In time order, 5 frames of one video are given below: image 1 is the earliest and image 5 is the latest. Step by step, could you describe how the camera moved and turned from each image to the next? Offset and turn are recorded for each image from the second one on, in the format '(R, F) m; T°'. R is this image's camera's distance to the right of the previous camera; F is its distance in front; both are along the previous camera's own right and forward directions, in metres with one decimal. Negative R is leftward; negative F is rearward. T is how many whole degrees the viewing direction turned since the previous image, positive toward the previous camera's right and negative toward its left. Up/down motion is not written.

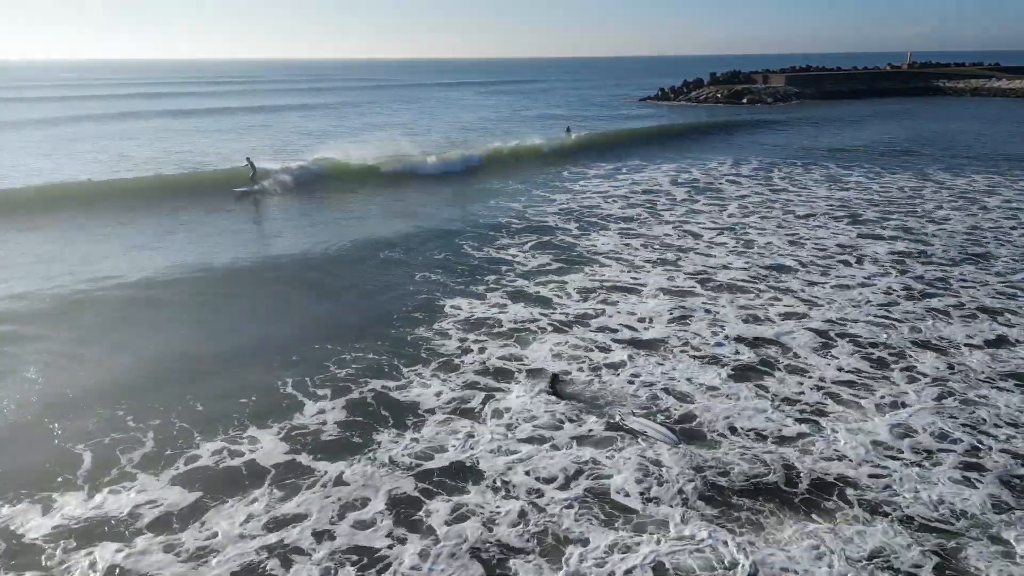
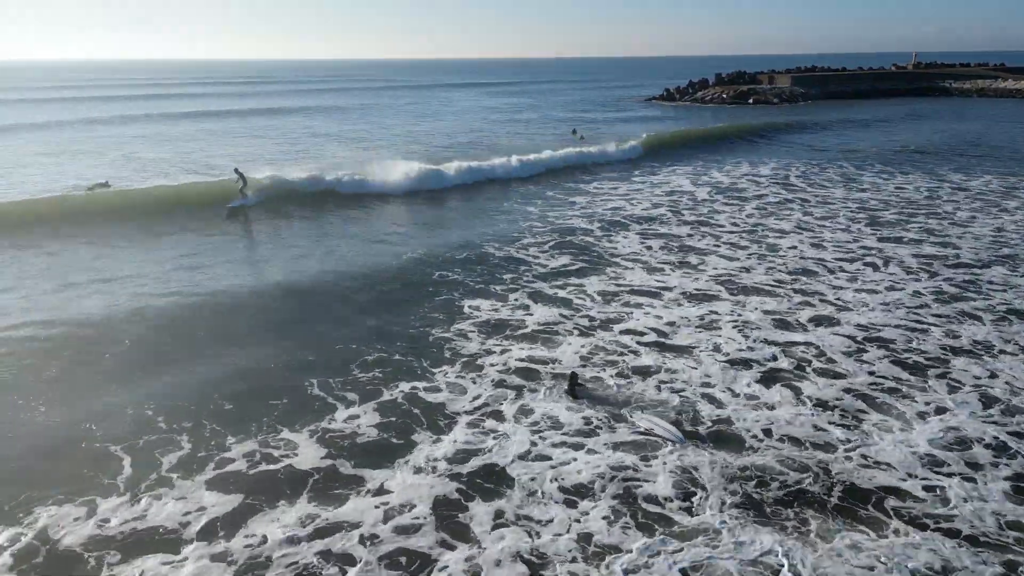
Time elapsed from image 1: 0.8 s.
(-0.3, +0.1) m; 0°
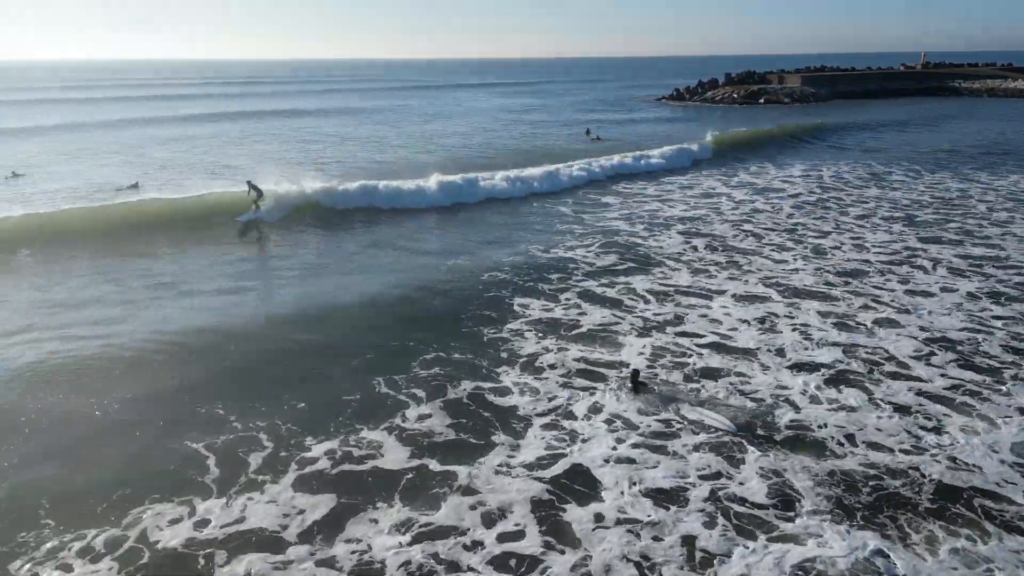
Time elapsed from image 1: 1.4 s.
(-0.8, 0.0) m; -1°
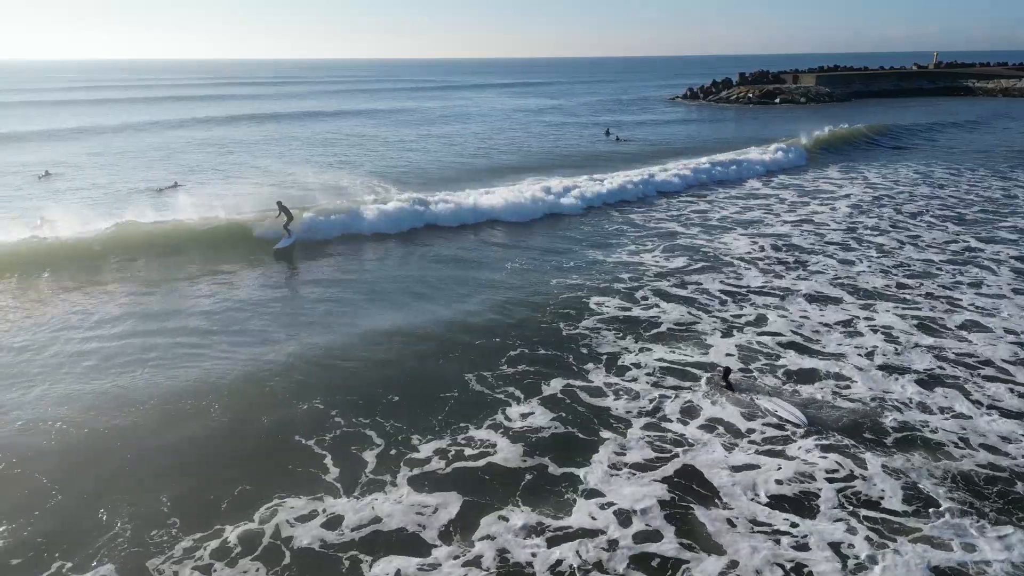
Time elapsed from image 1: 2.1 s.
(-1.1, +0.1) m; -1°
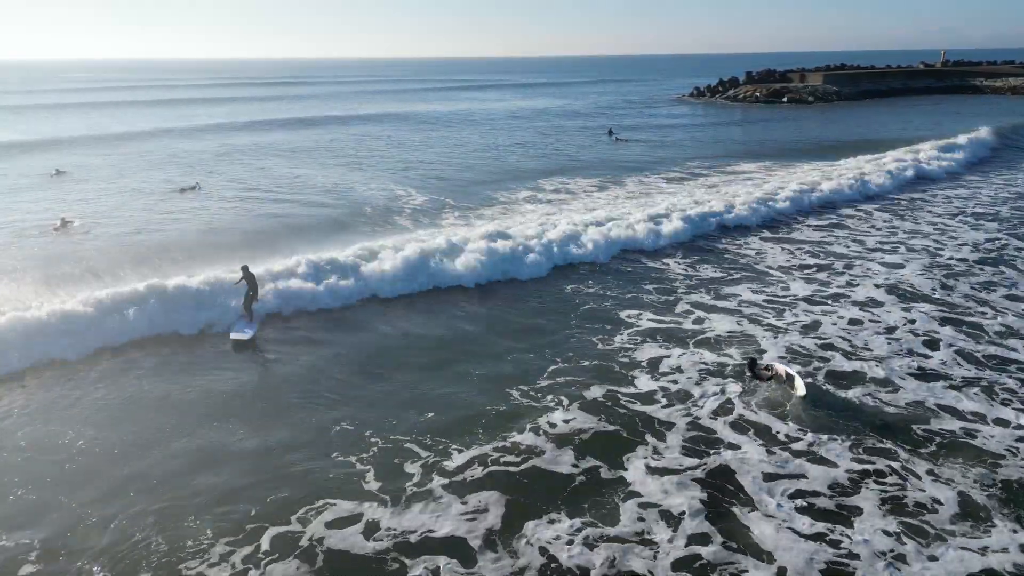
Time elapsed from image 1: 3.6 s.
(-0.3, +0.1) m; 0°
